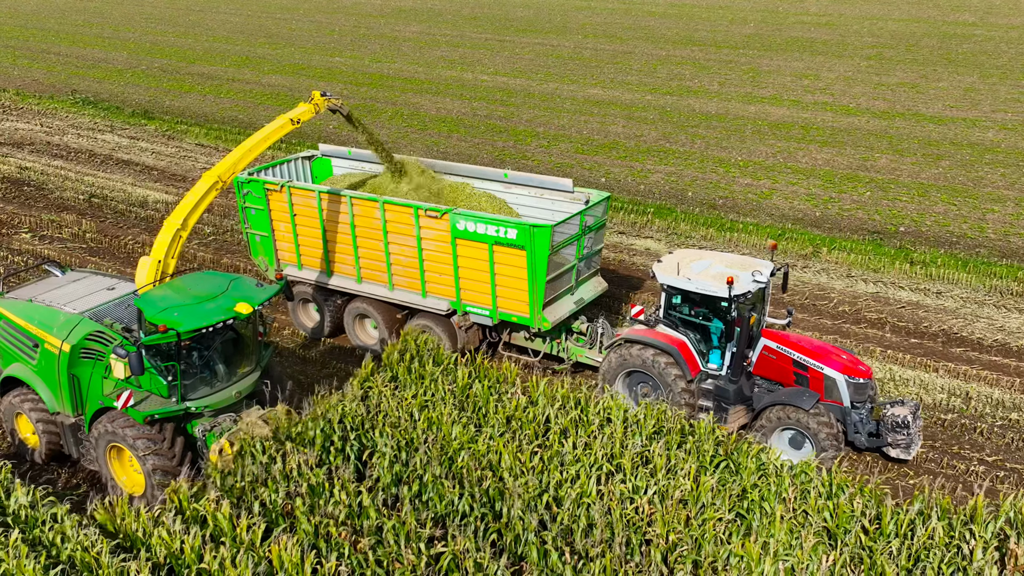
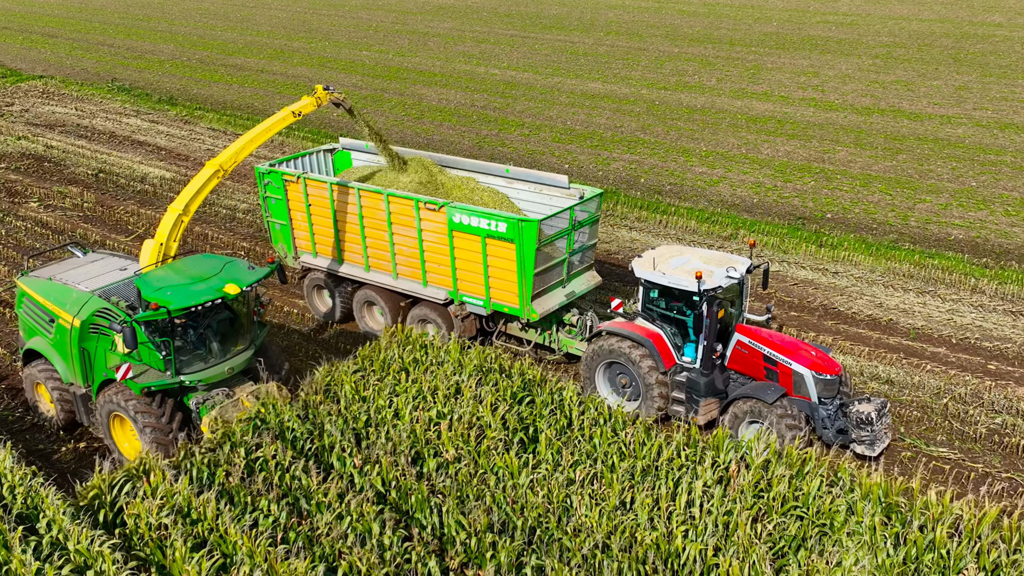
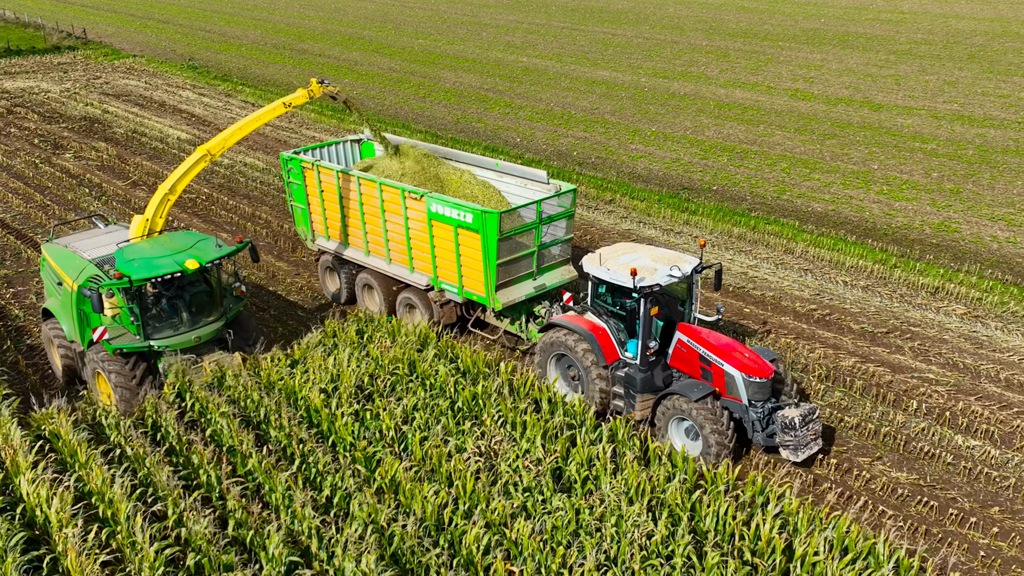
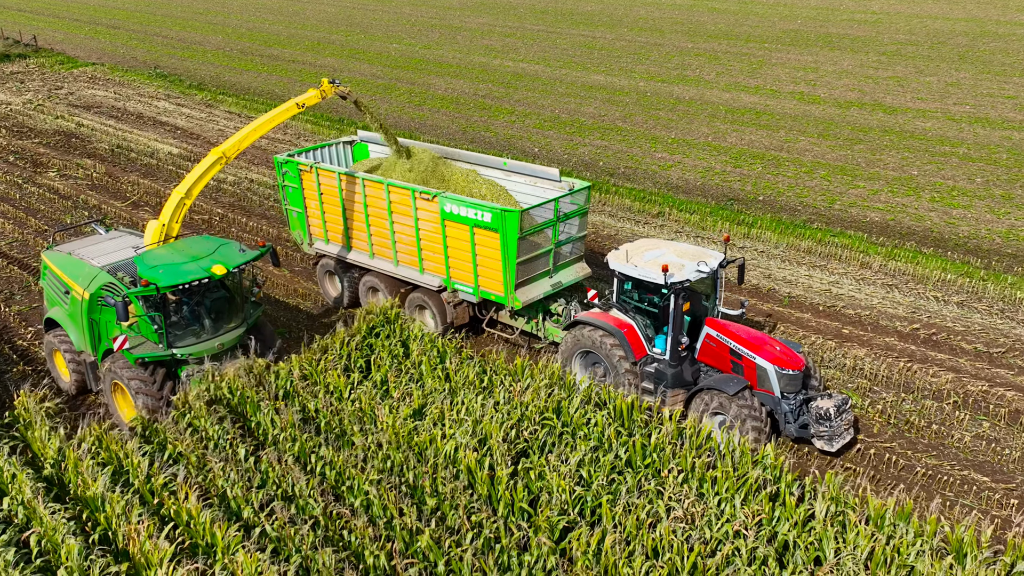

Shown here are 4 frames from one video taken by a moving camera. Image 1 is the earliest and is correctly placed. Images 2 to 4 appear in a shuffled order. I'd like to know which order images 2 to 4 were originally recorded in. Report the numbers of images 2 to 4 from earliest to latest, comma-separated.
2, 4, 3
